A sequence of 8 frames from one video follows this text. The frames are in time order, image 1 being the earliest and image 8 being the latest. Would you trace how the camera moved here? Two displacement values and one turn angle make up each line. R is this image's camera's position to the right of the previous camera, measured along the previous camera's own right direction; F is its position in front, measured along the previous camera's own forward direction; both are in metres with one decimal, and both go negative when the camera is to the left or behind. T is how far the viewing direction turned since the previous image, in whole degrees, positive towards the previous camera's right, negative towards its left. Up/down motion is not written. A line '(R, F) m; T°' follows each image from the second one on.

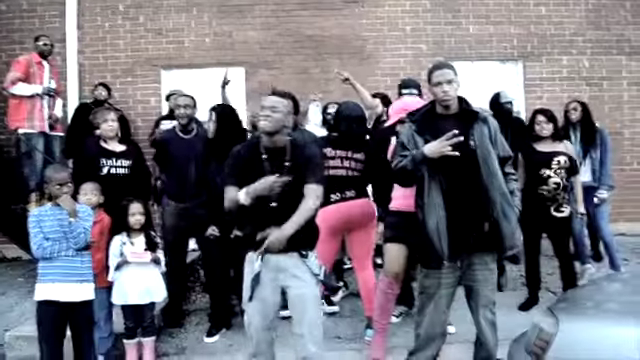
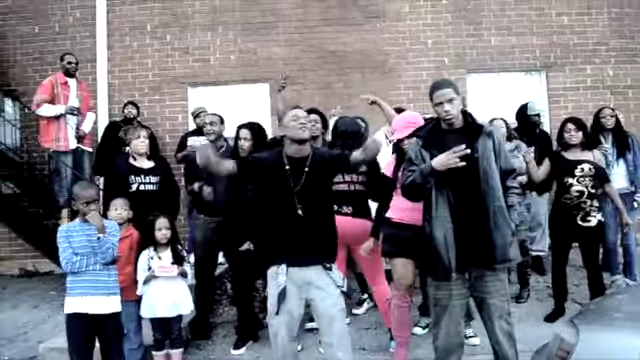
(+0.1, -0.1) m; -3°
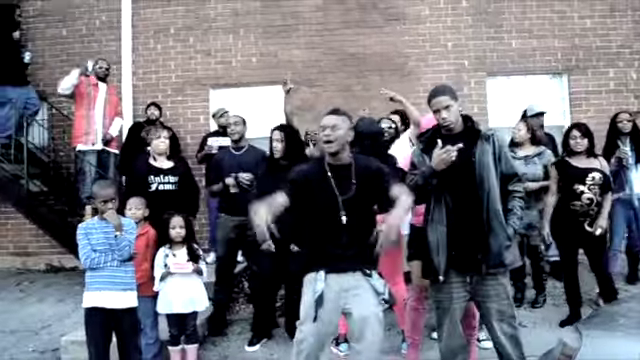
(+0.3, -0.1) m; -3°
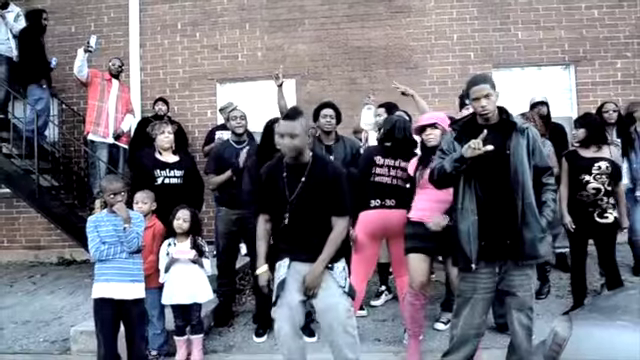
(+0.2, -0.1) m; -2°
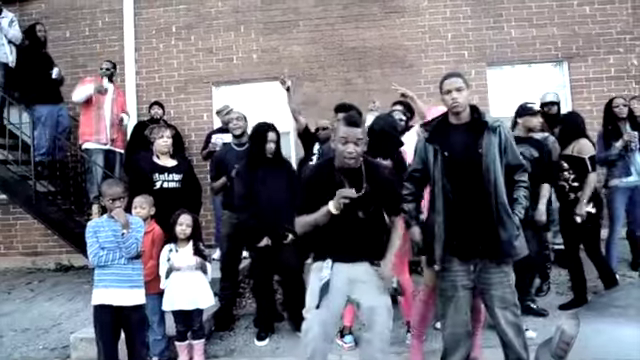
(-0.1, 0.0) m; +1°
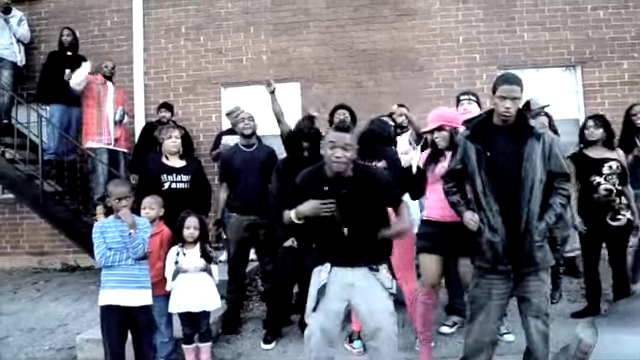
(0.0, +0.1) m; 0°
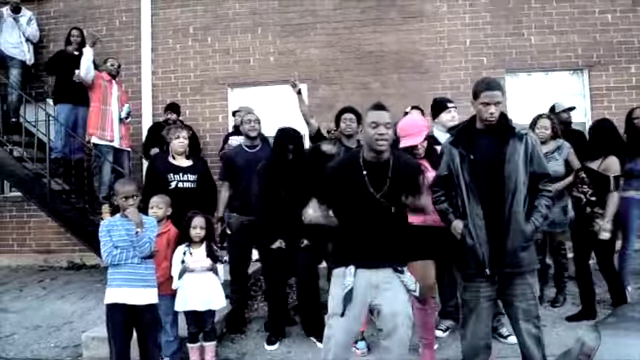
(0.0, 0.0) m; 0°
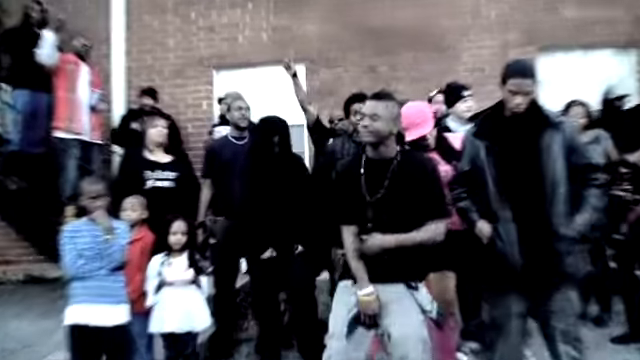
(0.0, +1.3) m; 0°
